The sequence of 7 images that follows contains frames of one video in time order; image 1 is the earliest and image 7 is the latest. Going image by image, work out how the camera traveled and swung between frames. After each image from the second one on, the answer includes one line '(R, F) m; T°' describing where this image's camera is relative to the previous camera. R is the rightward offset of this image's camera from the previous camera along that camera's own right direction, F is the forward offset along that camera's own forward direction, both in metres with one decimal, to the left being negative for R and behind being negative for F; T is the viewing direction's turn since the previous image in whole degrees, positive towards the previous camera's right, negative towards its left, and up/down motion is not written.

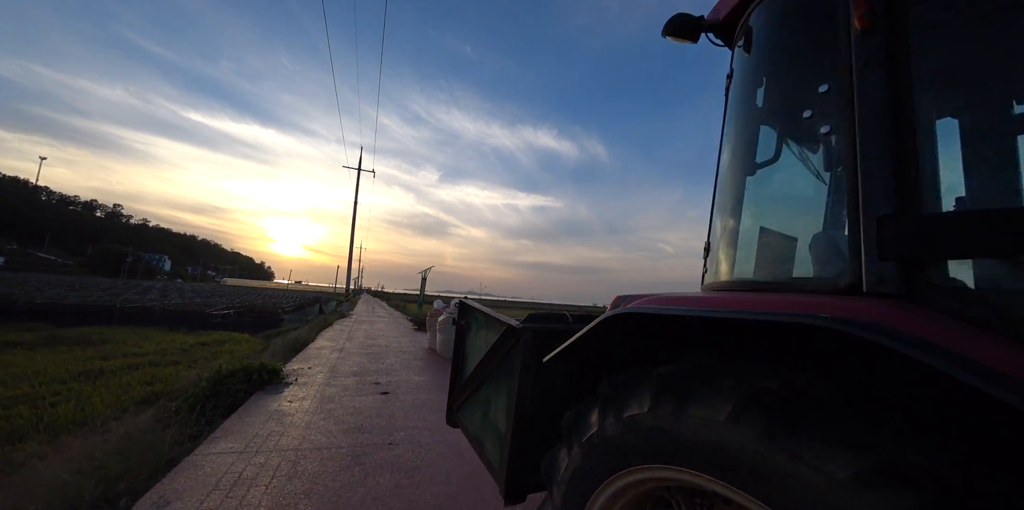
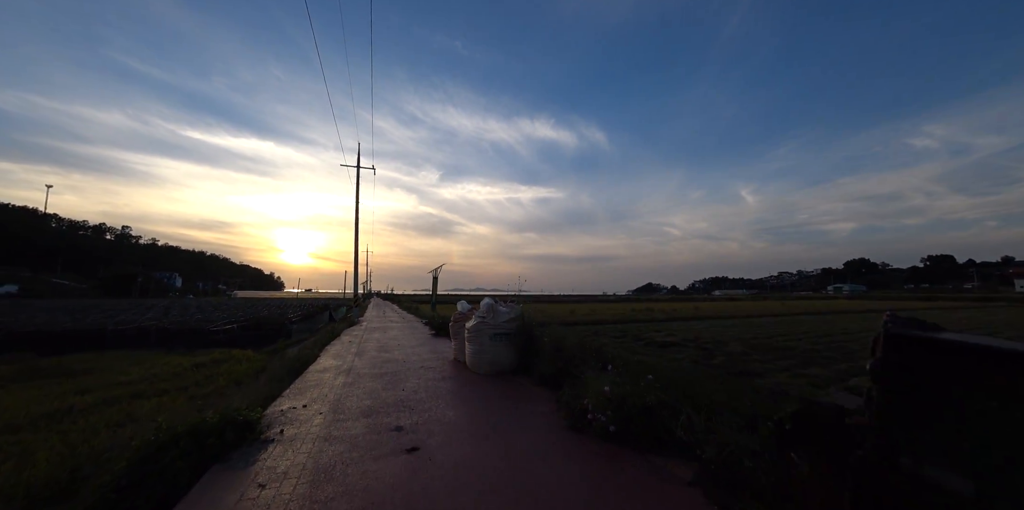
(-0.8, +2.0) m; -1°
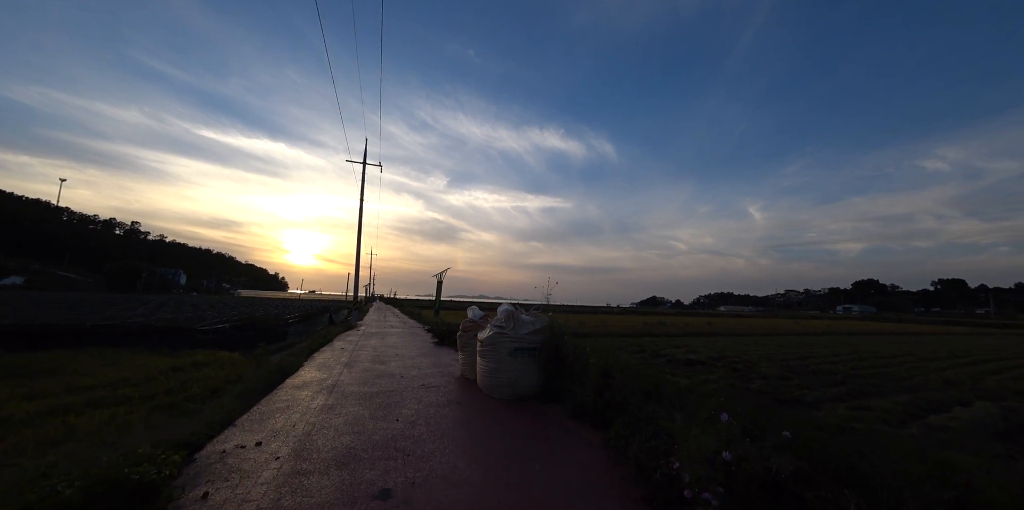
(-0.4, +1.4) m; -1°
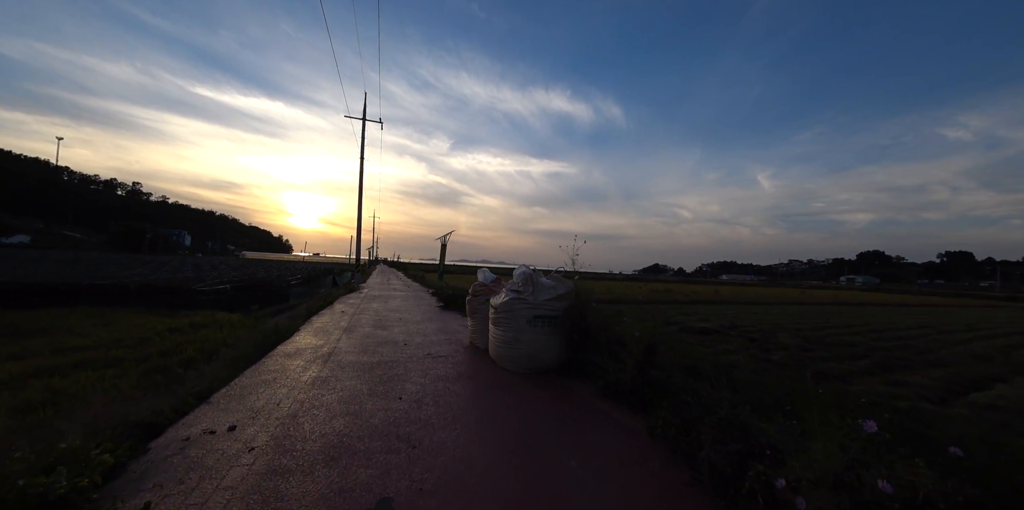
(-0.2, +0.9) m; -1°
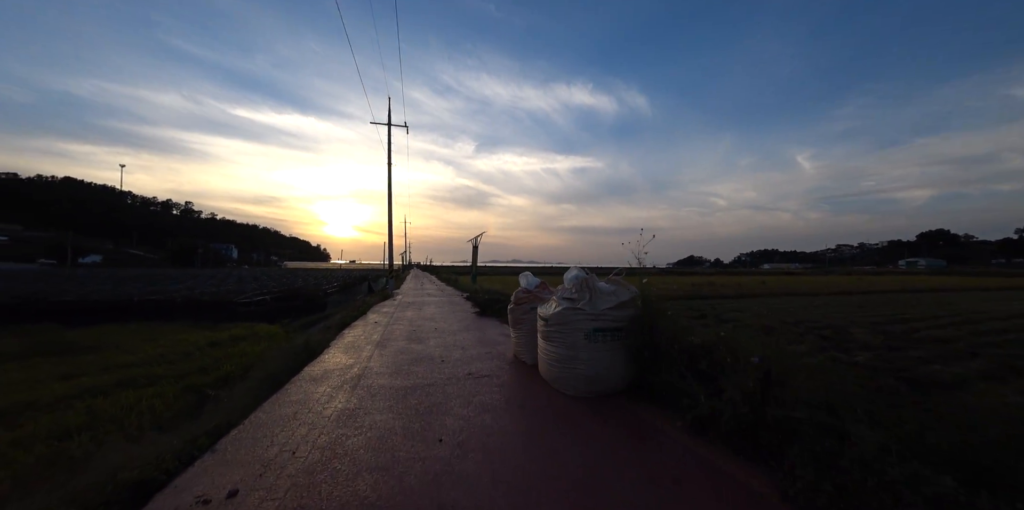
(-0.3, +0.8) m; -5°
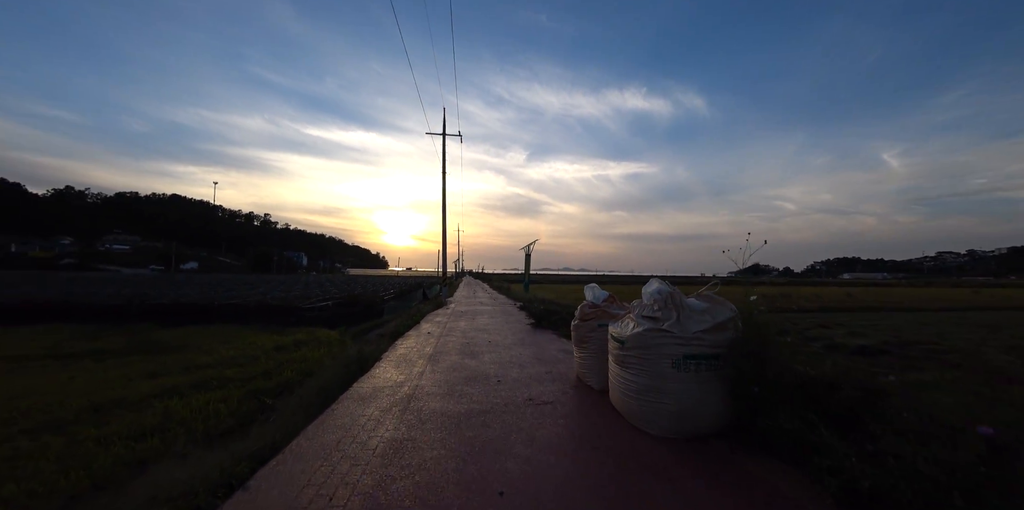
(-0.2, +0.6) m; -8°
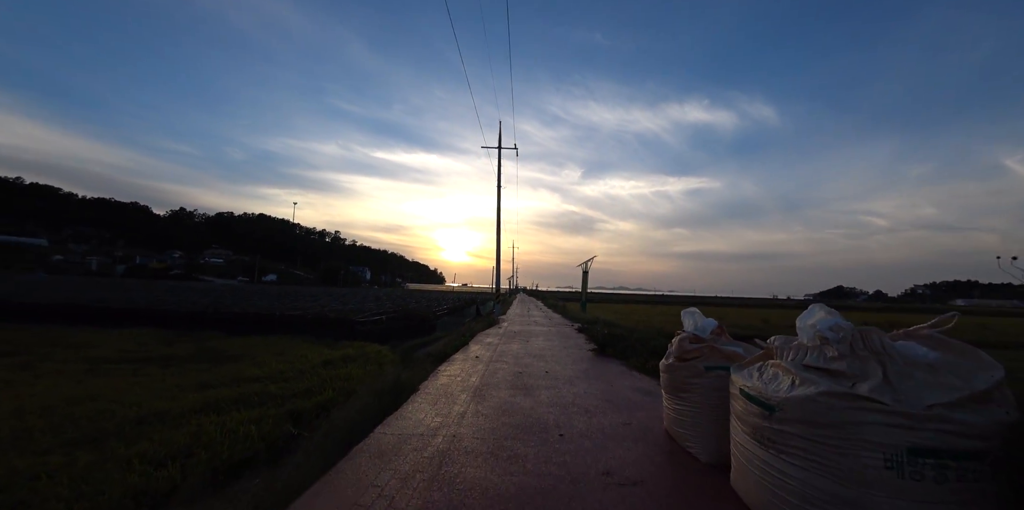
(-0.2, +1.2) m; -8°
